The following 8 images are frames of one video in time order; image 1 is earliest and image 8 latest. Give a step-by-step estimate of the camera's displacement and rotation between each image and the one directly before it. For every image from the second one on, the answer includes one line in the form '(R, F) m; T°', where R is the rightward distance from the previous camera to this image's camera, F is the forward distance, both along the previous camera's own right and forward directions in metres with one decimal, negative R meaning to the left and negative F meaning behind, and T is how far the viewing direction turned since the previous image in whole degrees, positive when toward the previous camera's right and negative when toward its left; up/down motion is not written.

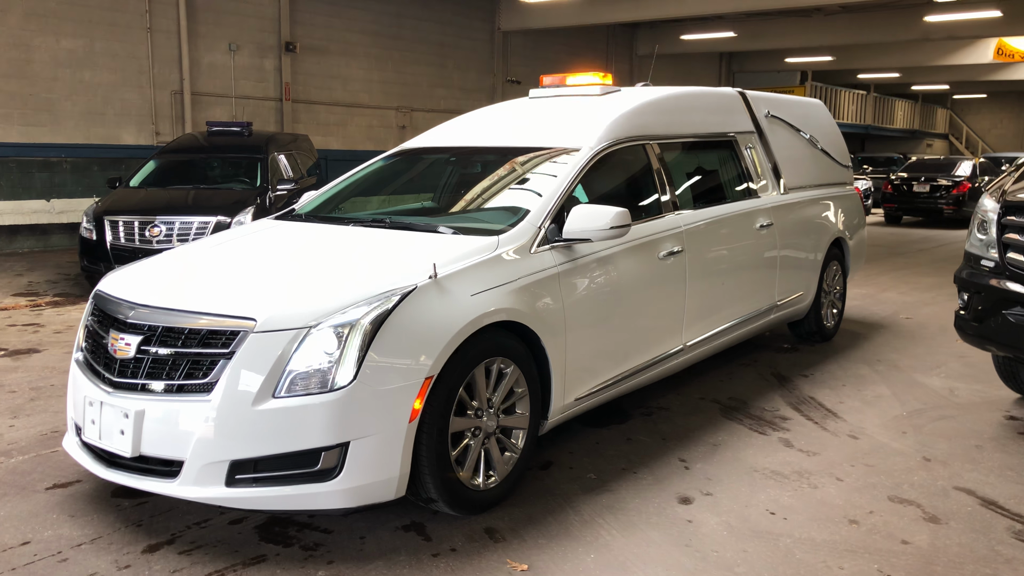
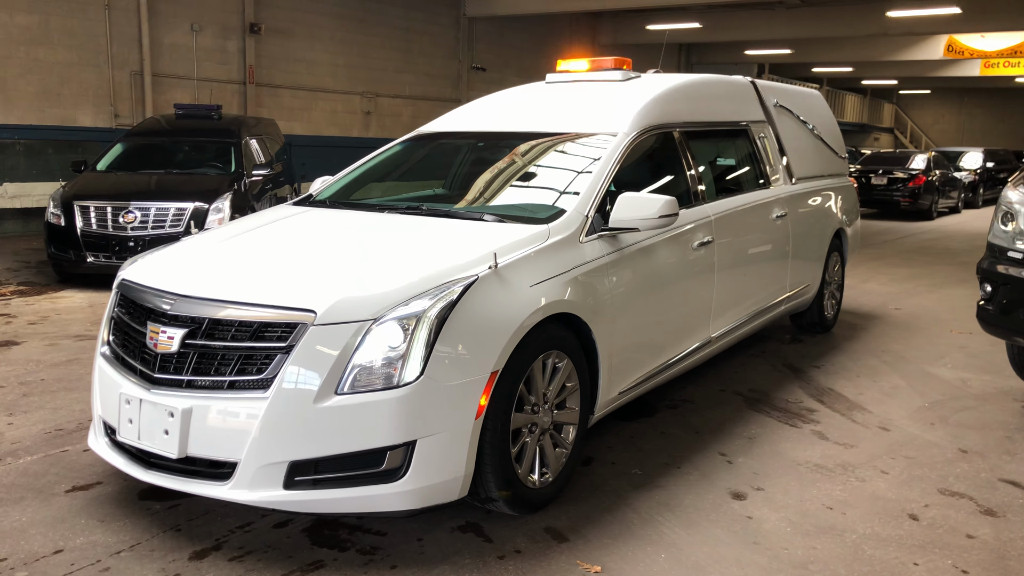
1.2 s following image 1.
(-0.4, +0.1) m; +4°
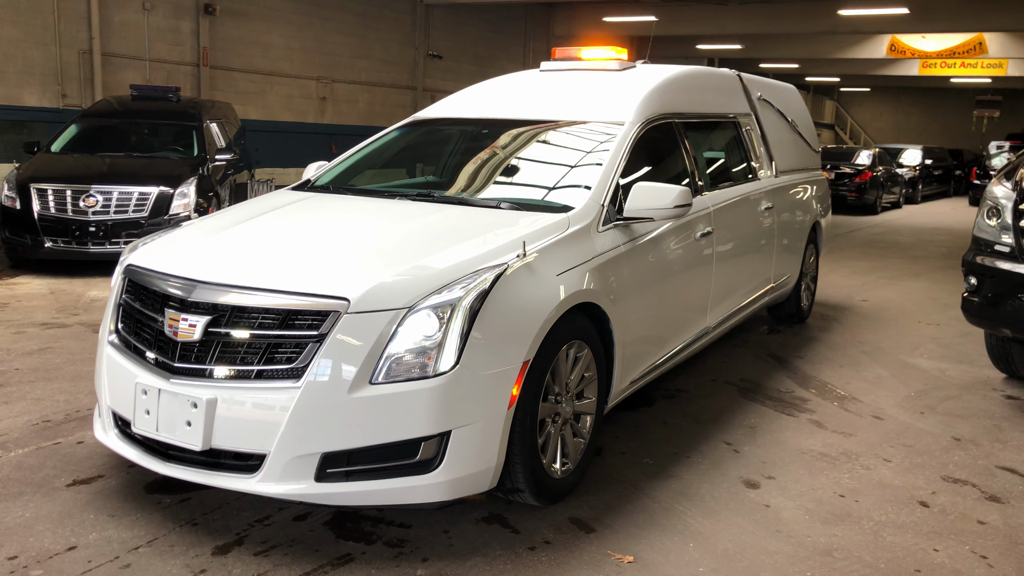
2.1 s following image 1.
(-0.3, 0.0) m; +4°
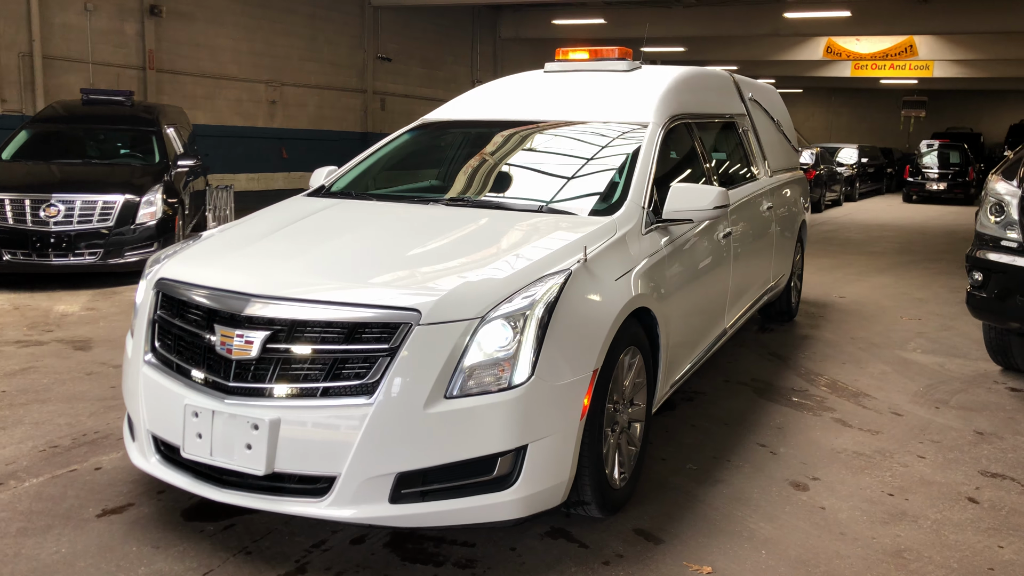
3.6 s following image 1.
(-0.4, +0.1) m; +4°
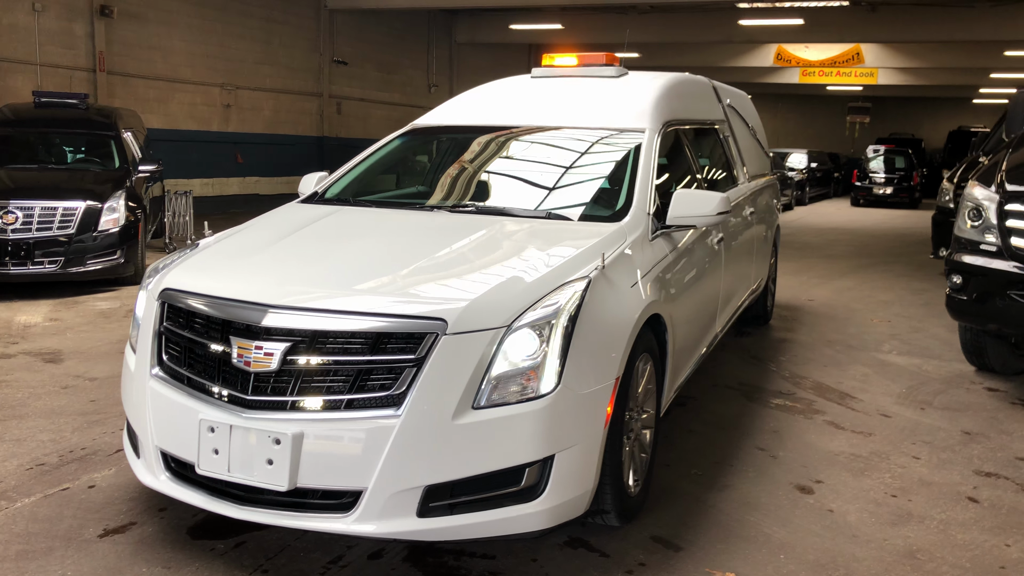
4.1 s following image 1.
(-0.2, 0.0) m; +3°
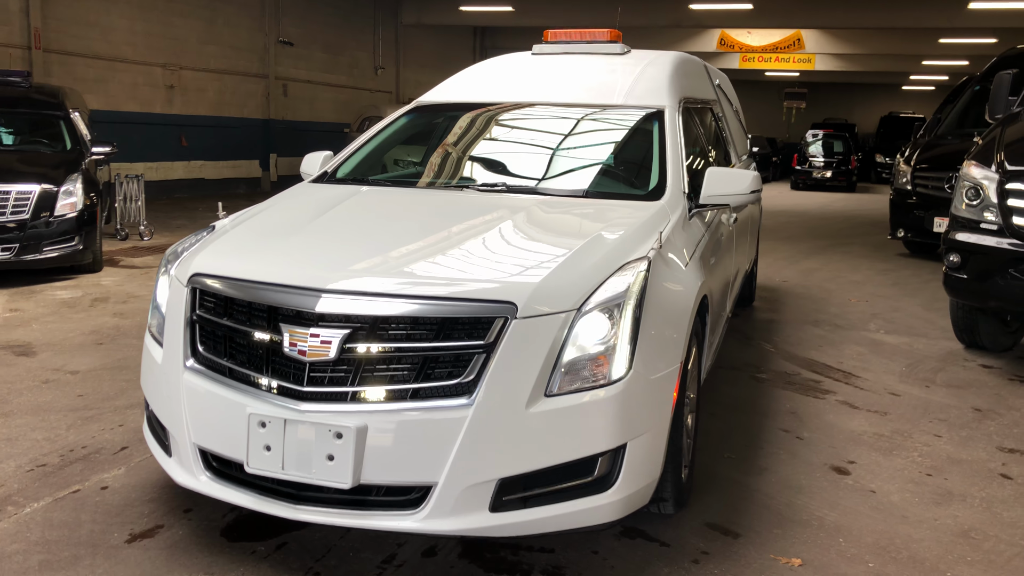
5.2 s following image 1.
(-0.3, +0.1) m; +4°
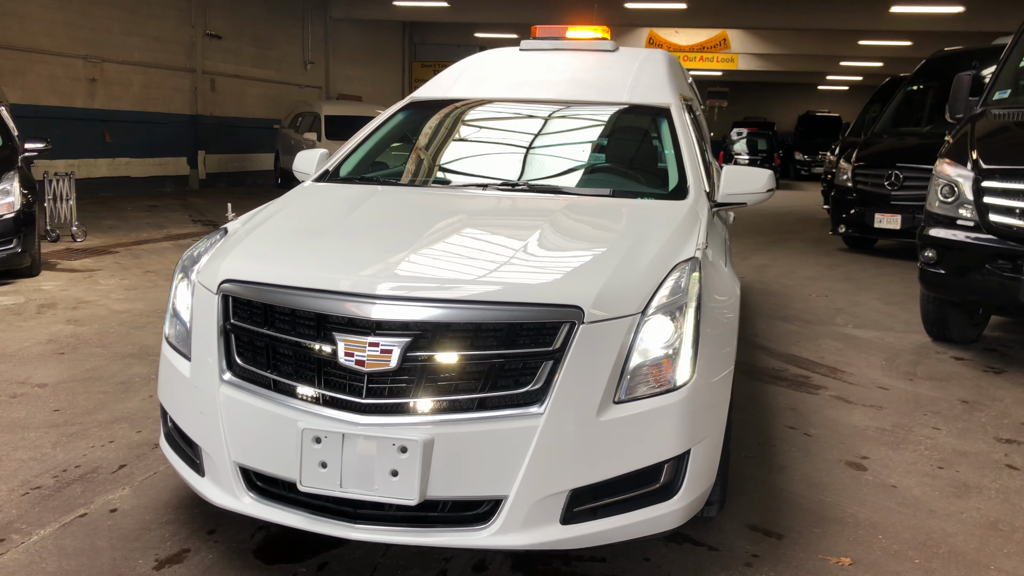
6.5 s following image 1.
(-0.4, +0.1) m; +5°
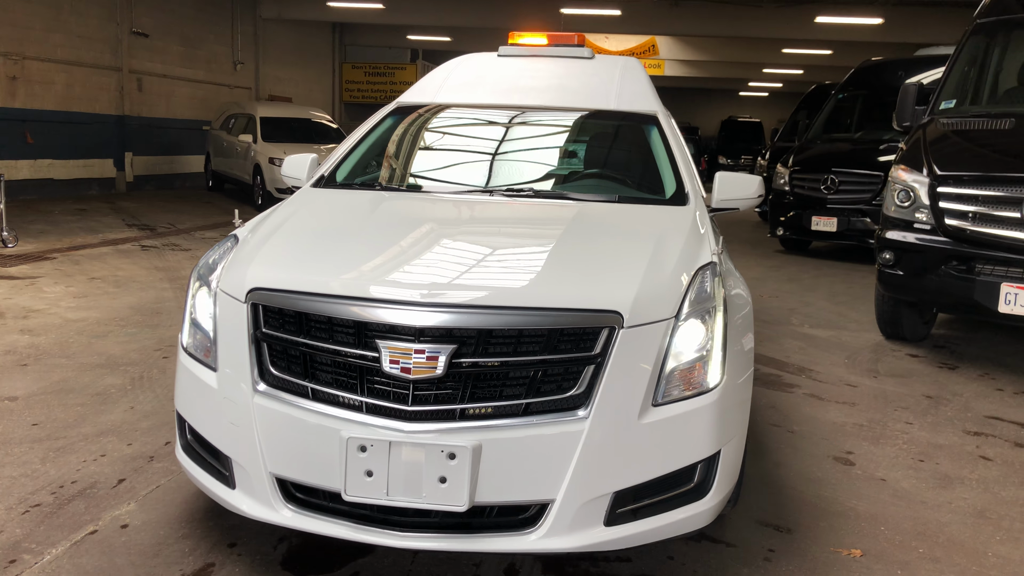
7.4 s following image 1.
(-0.3, 0.0) m; +5°
